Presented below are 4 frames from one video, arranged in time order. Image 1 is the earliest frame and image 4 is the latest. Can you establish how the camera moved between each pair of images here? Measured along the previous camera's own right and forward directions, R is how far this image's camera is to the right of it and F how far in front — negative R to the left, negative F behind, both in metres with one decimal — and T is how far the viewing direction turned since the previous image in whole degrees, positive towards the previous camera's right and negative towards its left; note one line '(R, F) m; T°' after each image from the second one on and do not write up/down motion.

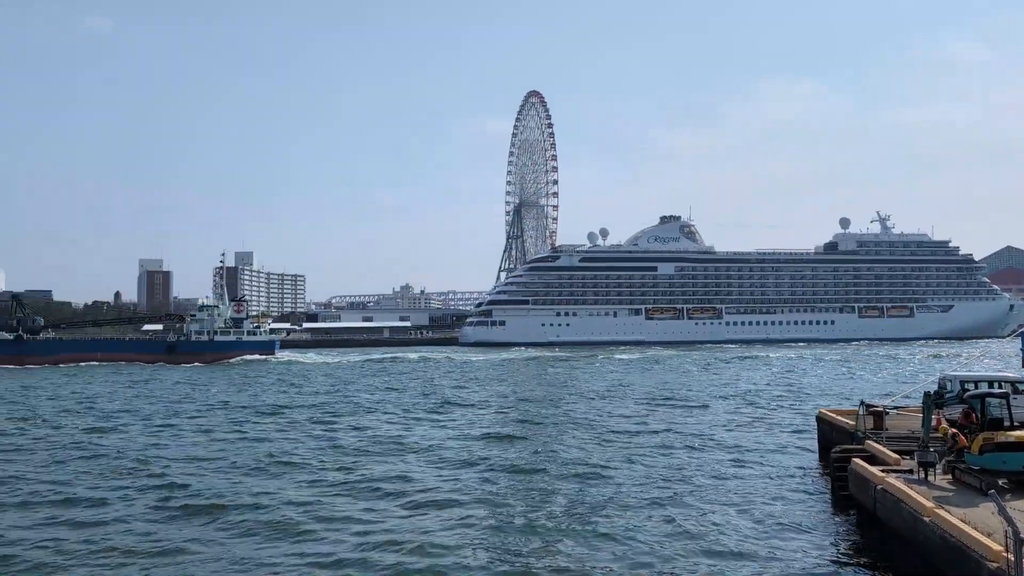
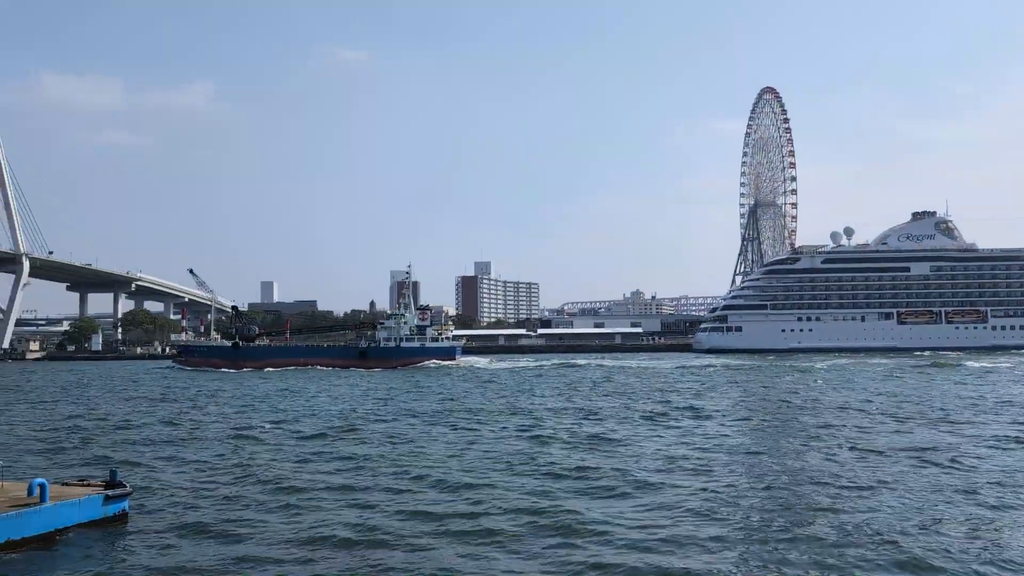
(+0.7, +0.2) m; -15°
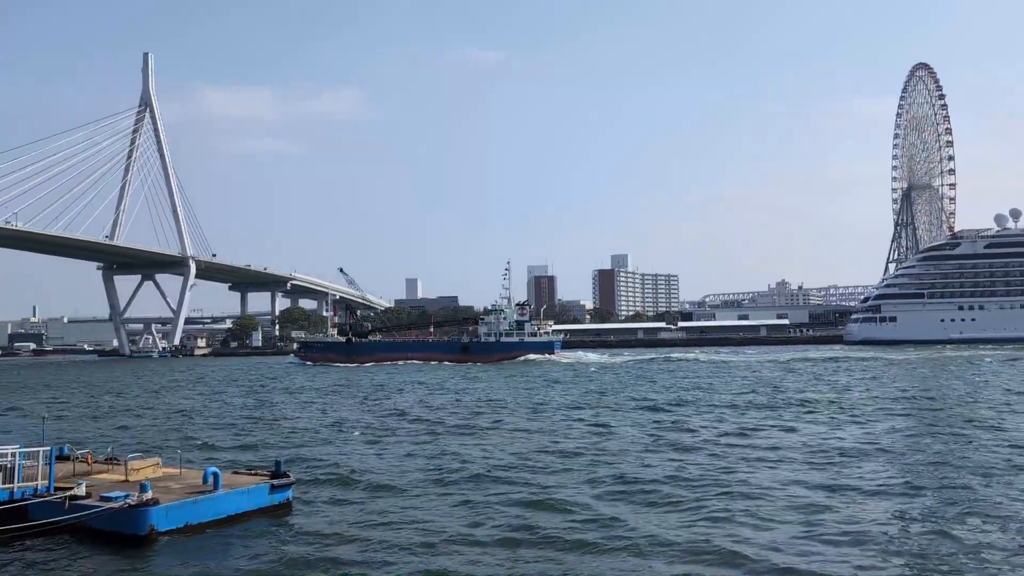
(+0.6, -0.2) m; -9°
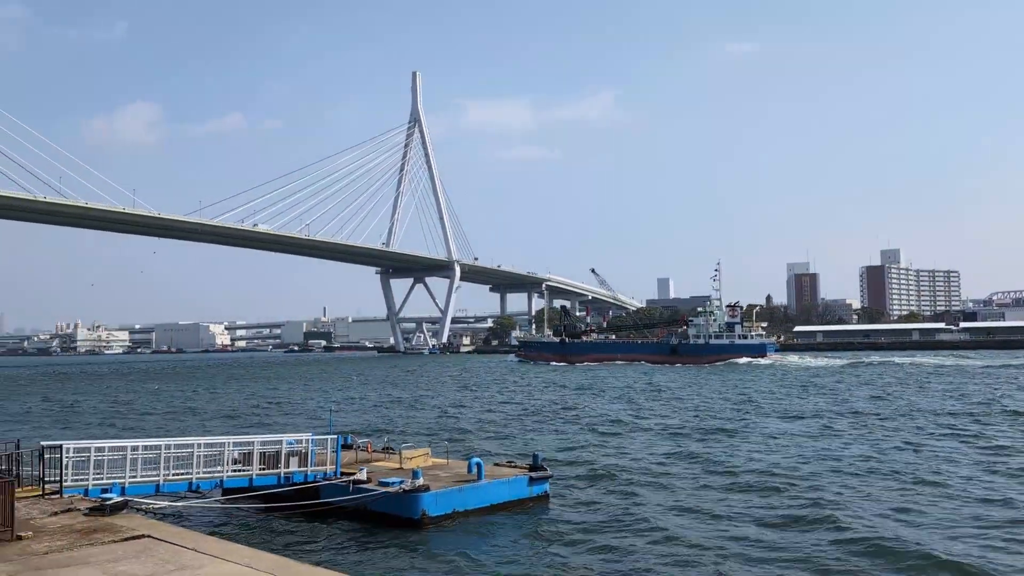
(+0.7, -0.3) m; -16°
